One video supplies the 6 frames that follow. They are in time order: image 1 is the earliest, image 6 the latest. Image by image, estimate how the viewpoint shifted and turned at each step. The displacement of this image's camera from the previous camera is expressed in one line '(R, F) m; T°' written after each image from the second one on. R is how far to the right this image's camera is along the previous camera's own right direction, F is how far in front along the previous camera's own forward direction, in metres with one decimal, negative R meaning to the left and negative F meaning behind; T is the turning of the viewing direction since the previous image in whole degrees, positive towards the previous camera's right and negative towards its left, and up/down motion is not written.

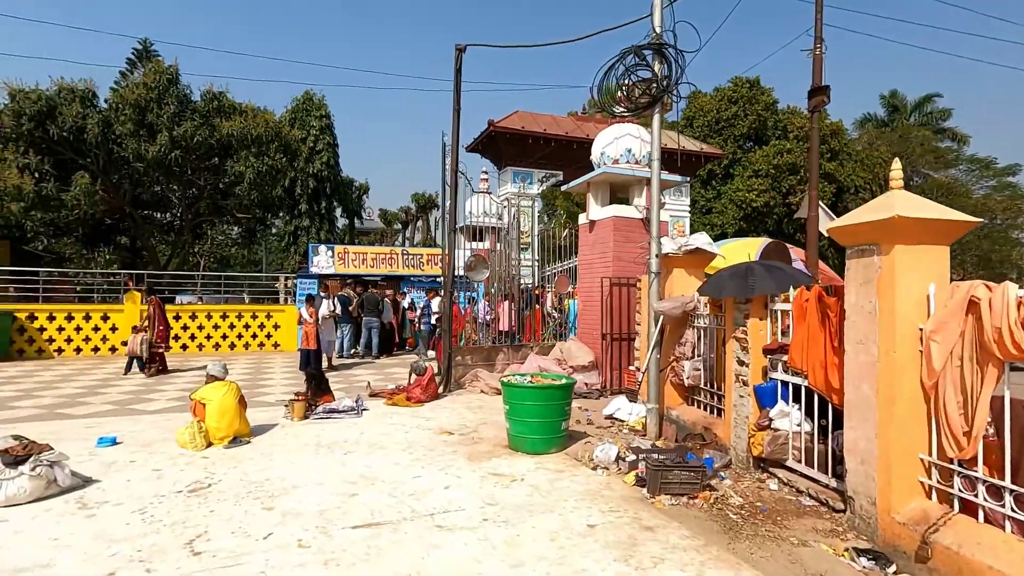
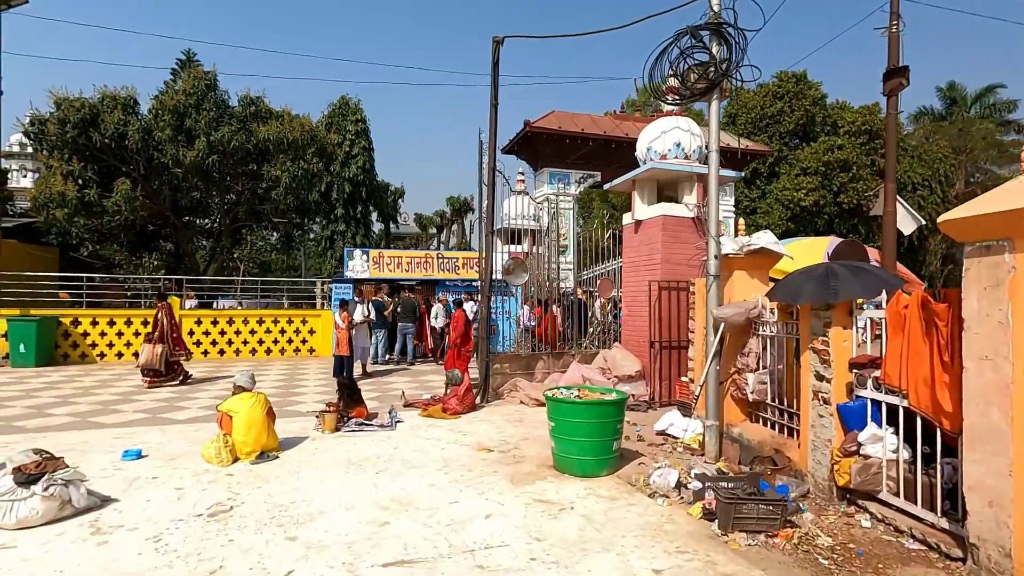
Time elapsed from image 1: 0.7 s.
(-0.1, +0.5) m; -4°
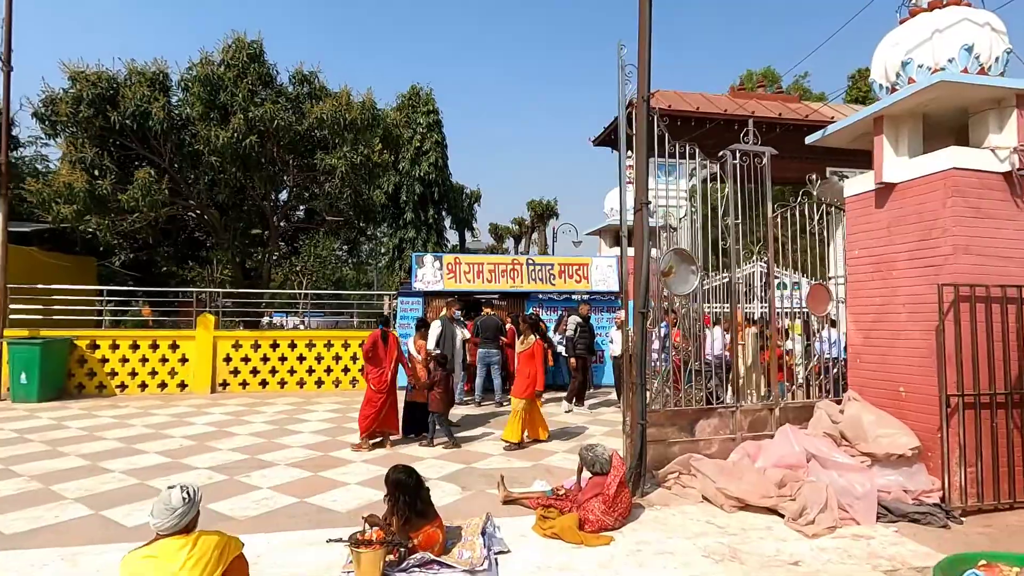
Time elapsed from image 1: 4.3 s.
(-0.9, +3.3) m; -7°
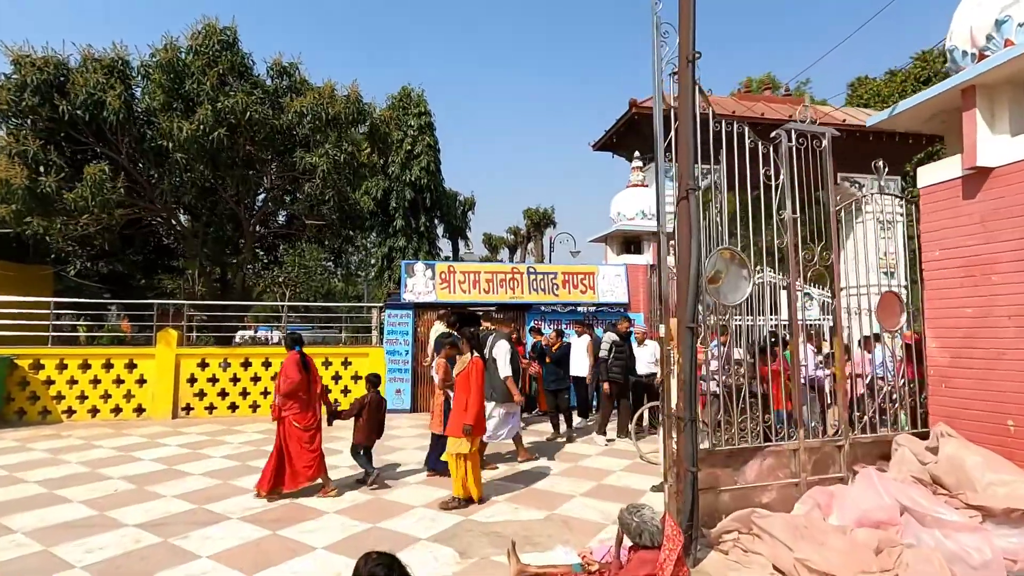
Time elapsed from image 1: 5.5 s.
(-0.1, +1.1) m; +1°
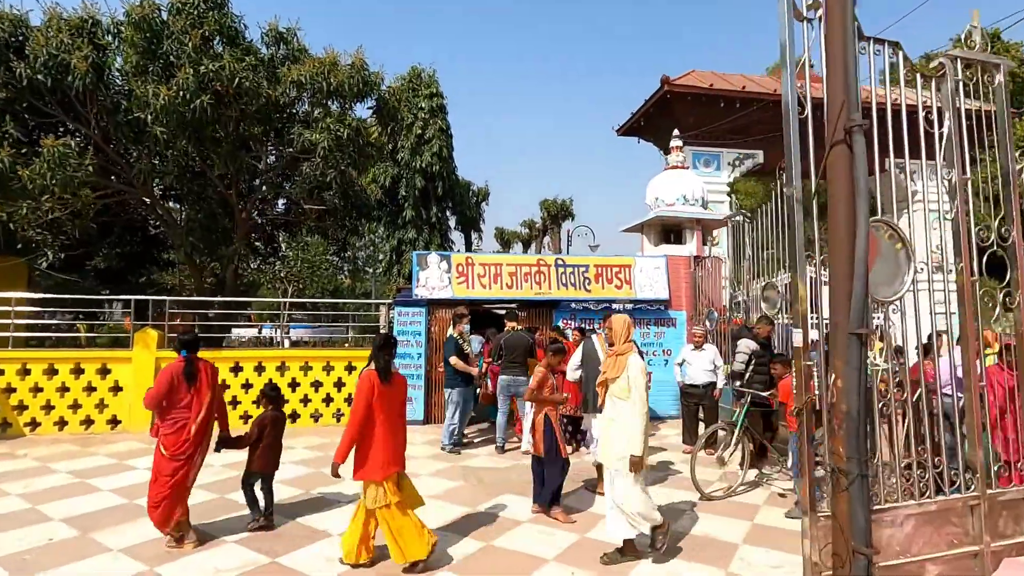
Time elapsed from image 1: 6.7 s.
(-0.3, +1.3) m; -1°
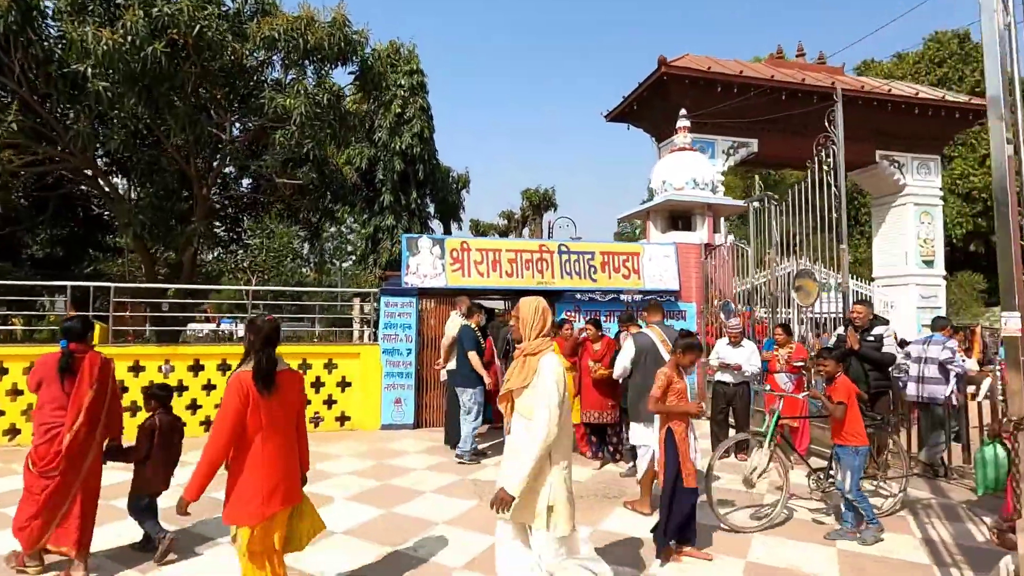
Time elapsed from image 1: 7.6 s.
(-0.5, +0.9) m; +4°
